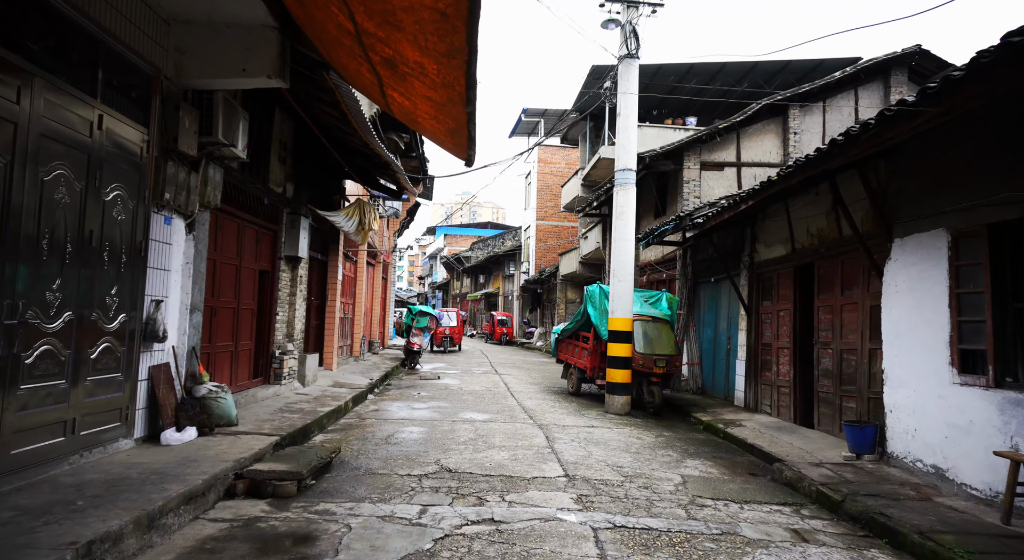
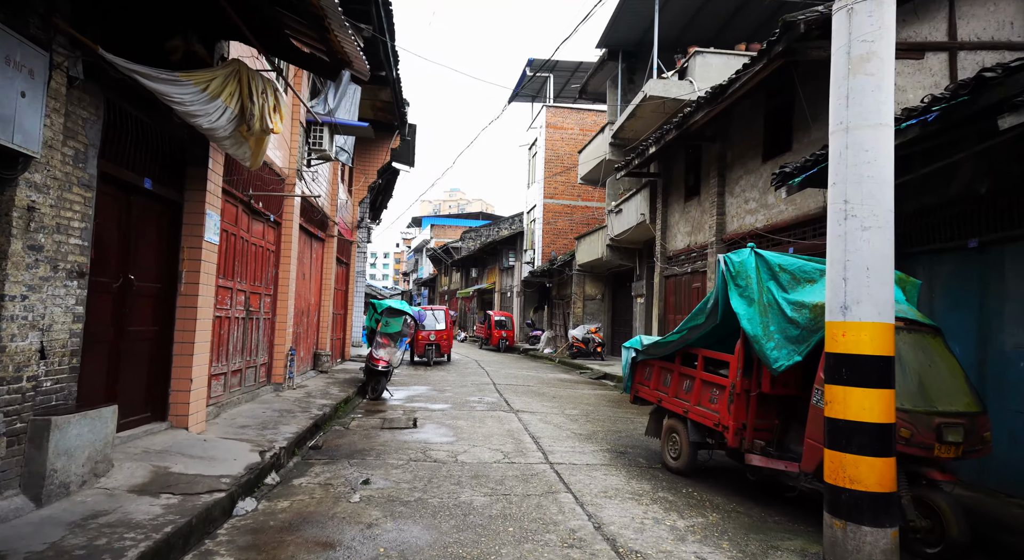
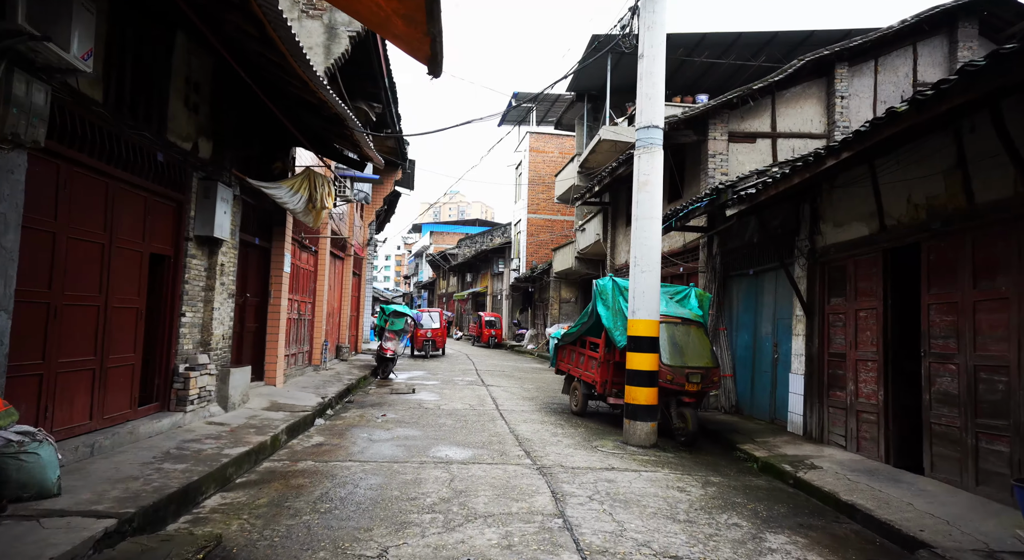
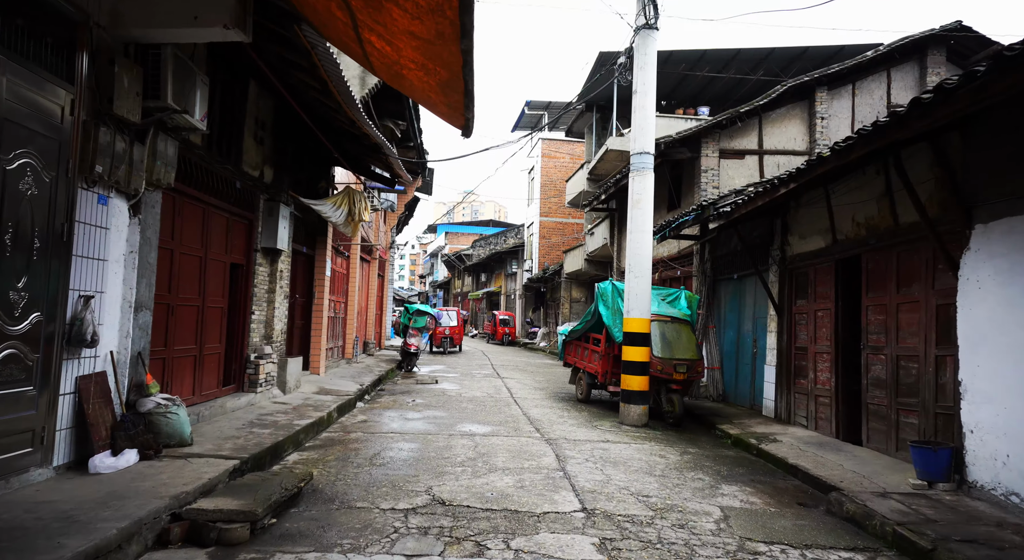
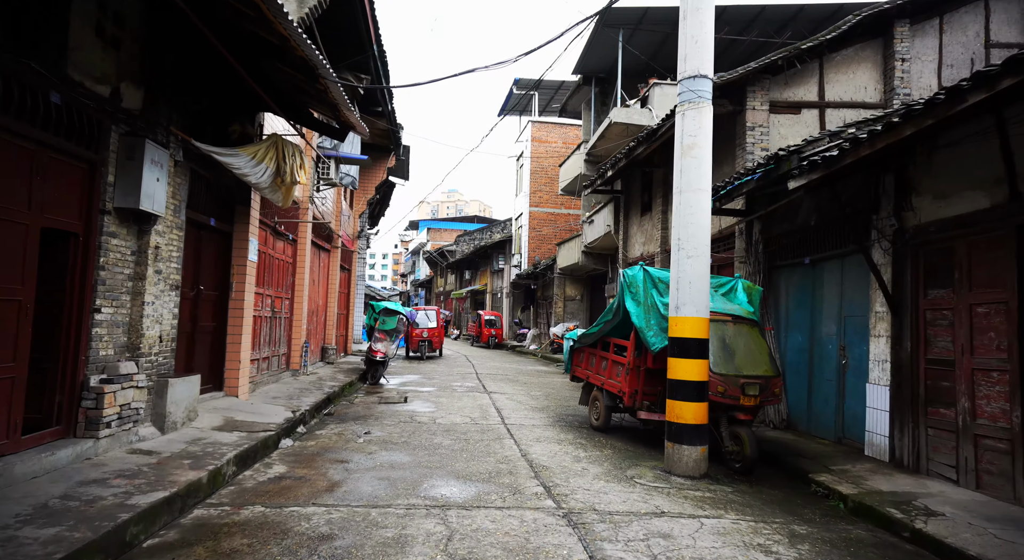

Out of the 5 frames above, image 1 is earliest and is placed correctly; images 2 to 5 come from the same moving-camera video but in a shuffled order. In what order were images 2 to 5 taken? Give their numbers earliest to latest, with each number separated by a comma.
4, 3, 5, 2
